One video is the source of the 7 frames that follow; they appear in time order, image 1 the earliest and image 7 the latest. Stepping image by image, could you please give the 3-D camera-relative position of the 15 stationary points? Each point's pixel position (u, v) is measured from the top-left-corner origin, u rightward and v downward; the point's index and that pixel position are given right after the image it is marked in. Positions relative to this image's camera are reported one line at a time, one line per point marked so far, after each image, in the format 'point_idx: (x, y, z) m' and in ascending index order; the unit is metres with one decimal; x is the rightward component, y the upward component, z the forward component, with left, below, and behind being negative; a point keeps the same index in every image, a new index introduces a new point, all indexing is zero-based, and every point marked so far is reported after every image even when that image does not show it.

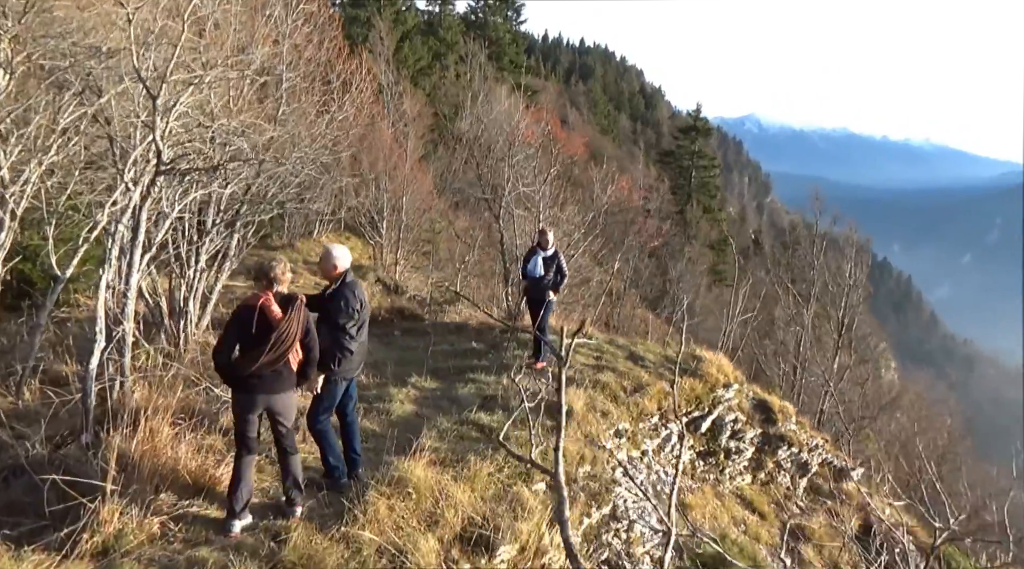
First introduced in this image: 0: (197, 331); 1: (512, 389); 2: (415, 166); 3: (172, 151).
0: (-4.0, -0.6, +9.6) m
1: (0.0, -1.0, +7.2) m
2: (-2.7, +2.9, +19.0) m
3: (-3.0, +1.2, +6.7) m
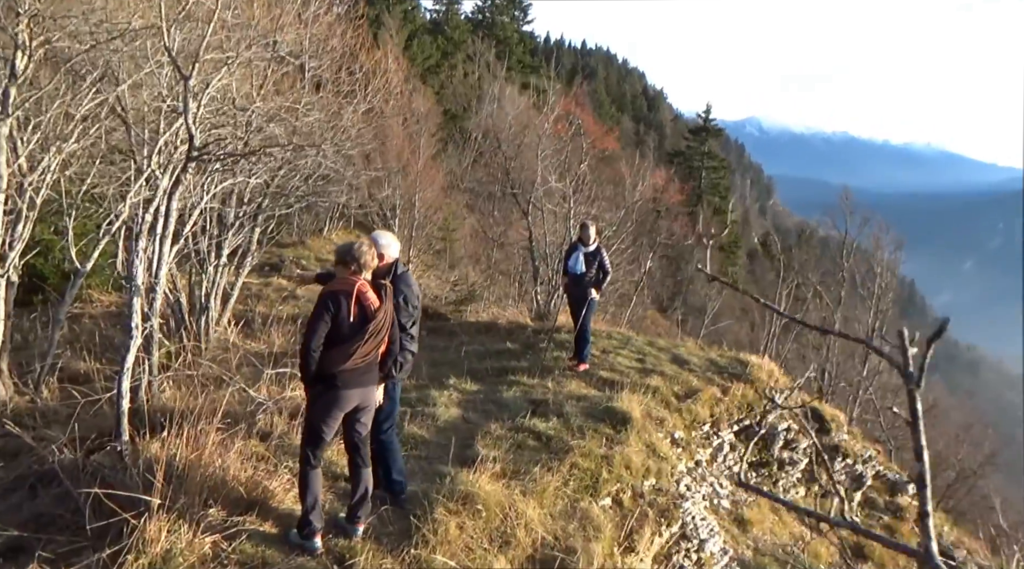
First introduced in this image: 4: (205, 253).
0: (-3.5, -0.5, +9.1) m
1: (+0.4, -1.0, +6.8) m
2: (-2.2, +2.9, +18.6) m
3: (-2.6, +1.3, +6.3) m
4: (-3.5, +0.4, +8.4) m
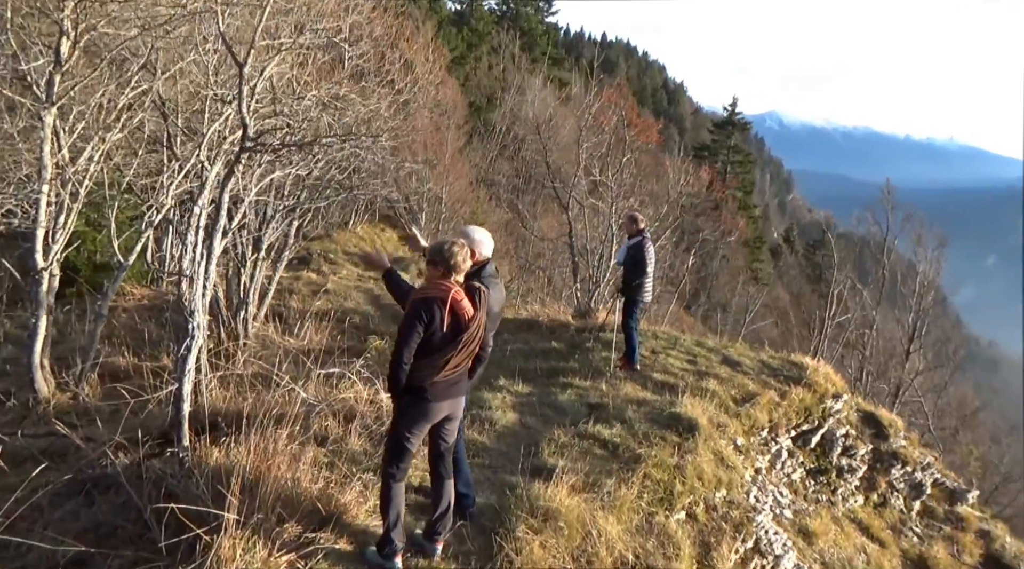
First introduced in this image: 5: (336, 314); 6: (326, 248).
0: (-3.0, -0.5, +8.9) m
1: (+0.9, -1.0, +6.5) m
2: (-1.5, +3.0, +18.3) m
3: (-2.1, +1.3, +6.1) m
4: (-3.0, +0.4, +8.2) m
5: (-2.5, -0.4, +10.4) m
6: (-3.9, +0.7, +15.8) m
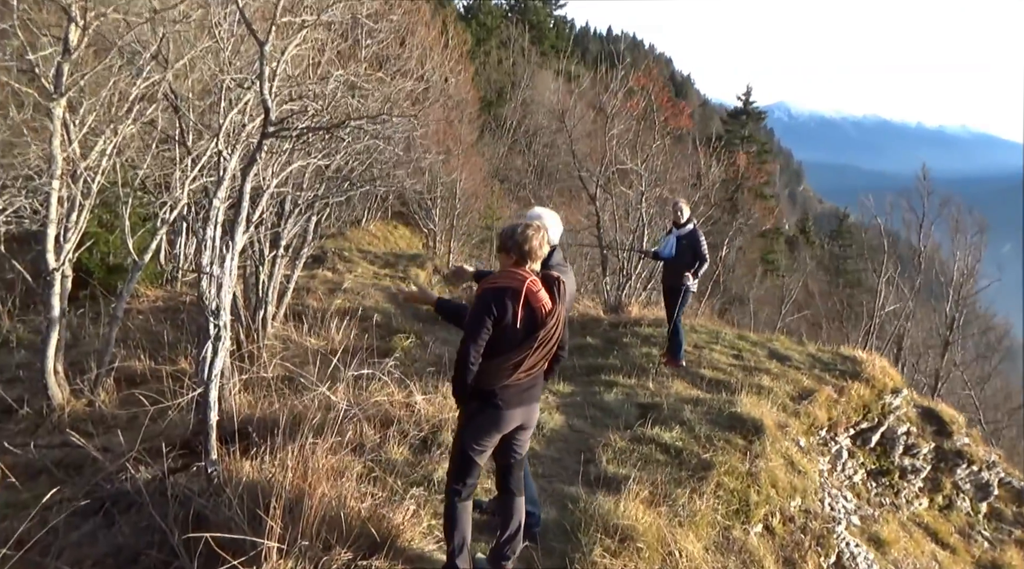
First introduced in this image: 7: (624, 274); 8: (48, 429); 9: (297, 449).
0: (-2.6, -0.4, +8.5) m
1: (+1.3, -0.9, +6.0) m
2: (-1.0, +3.1, +17.9) m
3: (-1.8, +1.3, +5.7) m
4: (-2.6, +0.4, +7.8) m
5: (-2.1, -0.4, +10.0) m
6: (-3.5, +0.8, +15.4) m
7: (+1.6, +0.2, +10.8) m
8: (-3.5, -1.1, +5.8) m
9: (-1.0, -0.8, +3.7) m
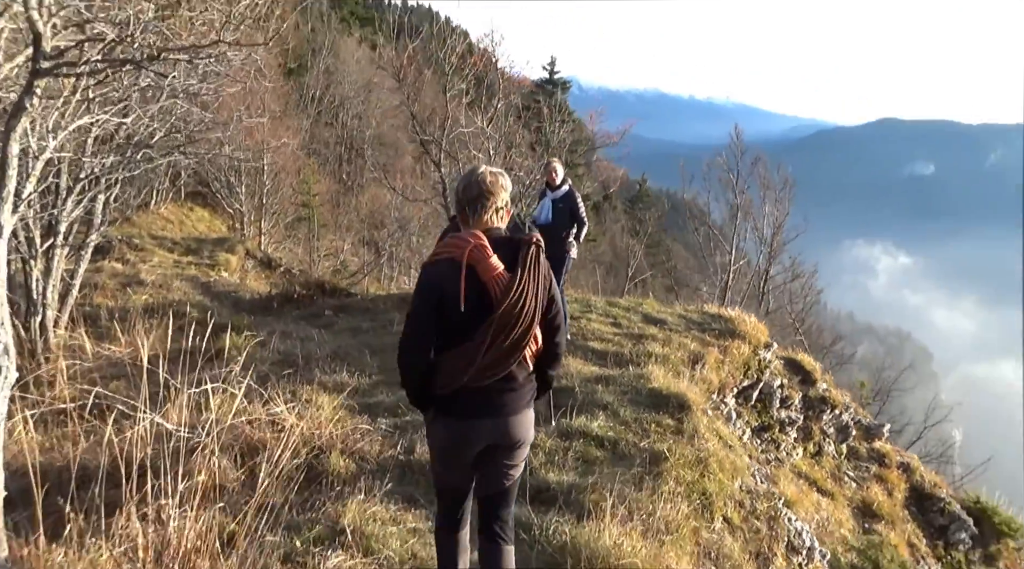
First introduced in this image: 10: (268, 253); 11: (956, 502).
0: (-4.0, -0.4, +6.8) m
1: (+0.4, -0.7, +5.4) m
2: (-4.9, +3.5, +16.1) m
3: (-2.5, +1.3, +4.2) m
4: (-3.8, +0.5, +6.1) m
5: (-3.8, -0.3, +8.3) m
6: (-6.6, +0.9, +13.2) m
7: (-0.5, +0.5, +10.0) m
8: (-4.1, -1.2, +3.9) m
9: (-1.2, -0.8, +2.5) m
10: (-4.5, +0.6, +13.9) m
11: (+5.1, -2.5, +8.7) m
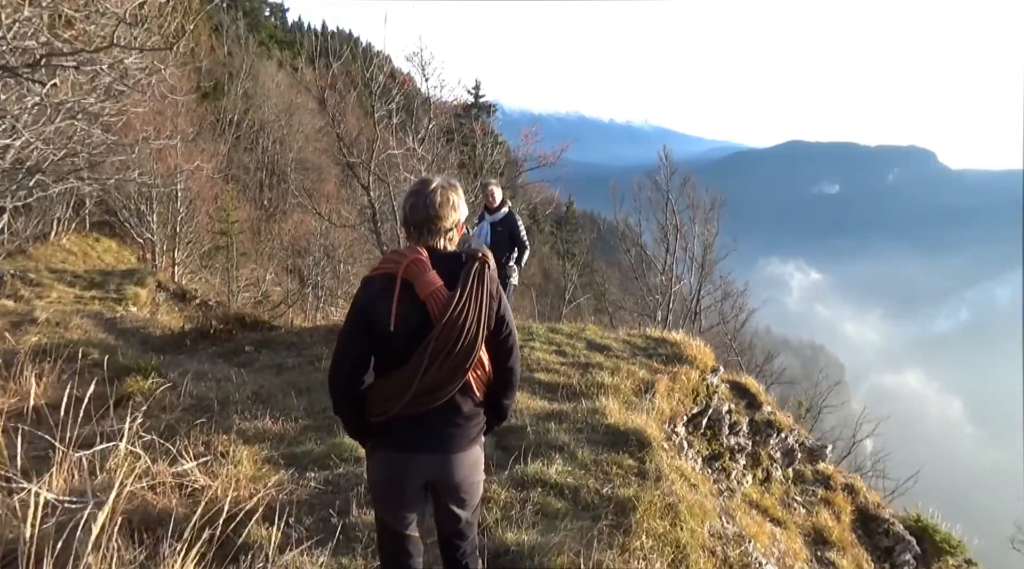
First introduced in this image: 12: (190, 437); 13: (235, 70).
0: (-4.5, -0.8, +6.0) m
1: (+0.1, -0.8, +4.9) m
2: (-6.4, +2.8, +15.2) m
3: (-2.8, +1.1, +3.5) m
4: (-4.3, +0.1, +5.3) m
5: (-4.5, -0.7, +7.5) m
6: (-7.7, +0.3, +12.1) m
7: (-1.3, +0.2, +9.5) m
8: (-4.3, -1.4, +3.1) m
9: (-1.3, -0.9, +2.0) m
10: (-5.6, 0.0, +13.0) m
11: (+4.4, -2.7, +8.7) m
12: (-2.0, -0.9, +4.7) m
13: (-6.6, +5.2, +18.3) m
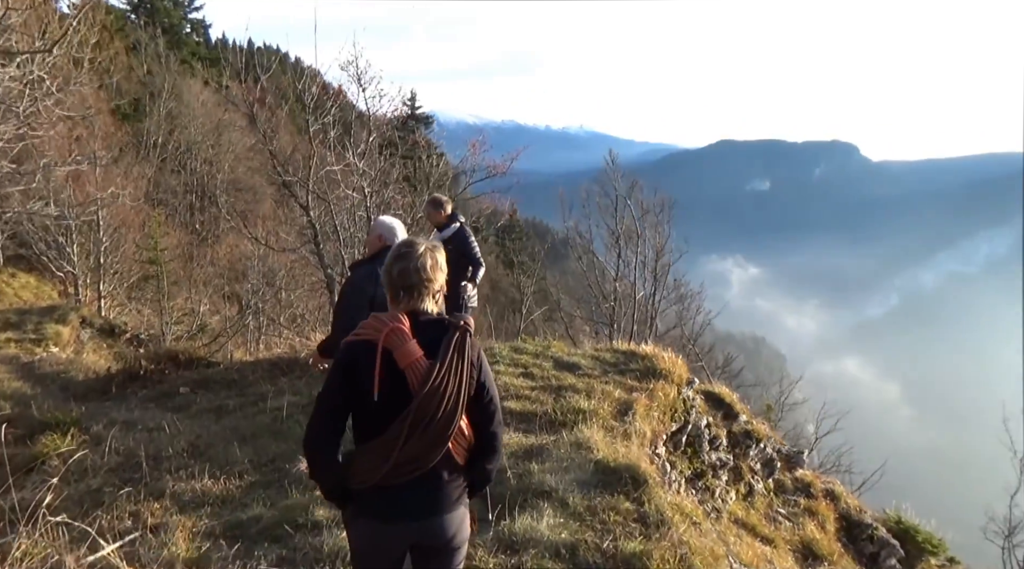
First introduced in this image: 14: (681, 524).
0: (-4.7, -1.1, +5.1) m
1: (-0.1, -1.0, +4.4) m
2: (-7.5, +2.2, +14.3) m
3: (-2.9, +0.8, +2.8) m
4: (-4.5, -0.2, +4.4) m
5: (-4.8, -1.1, +6.7) m
6: (-8.4, -0.4, +11.0) m
7: (-1.8, -0.1, +8.9) m
8: (-4.2, -1.8, +2.2) m
9: (-1.2, -1.1, +1.3) m
10: (-6.4, -0.6, +12.0) m
11: (+4.1, -2.7, +8.4) m
12: (-2.1, -1.2, +4.0) m
13: (-8.0, +4.5, +17.3) m
14: (+0.8, -1.2, +3.7) m
